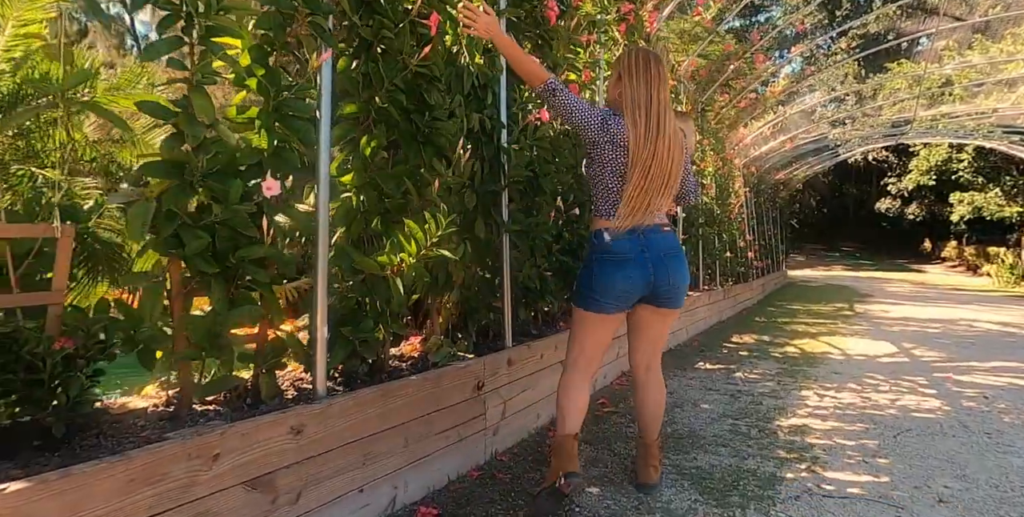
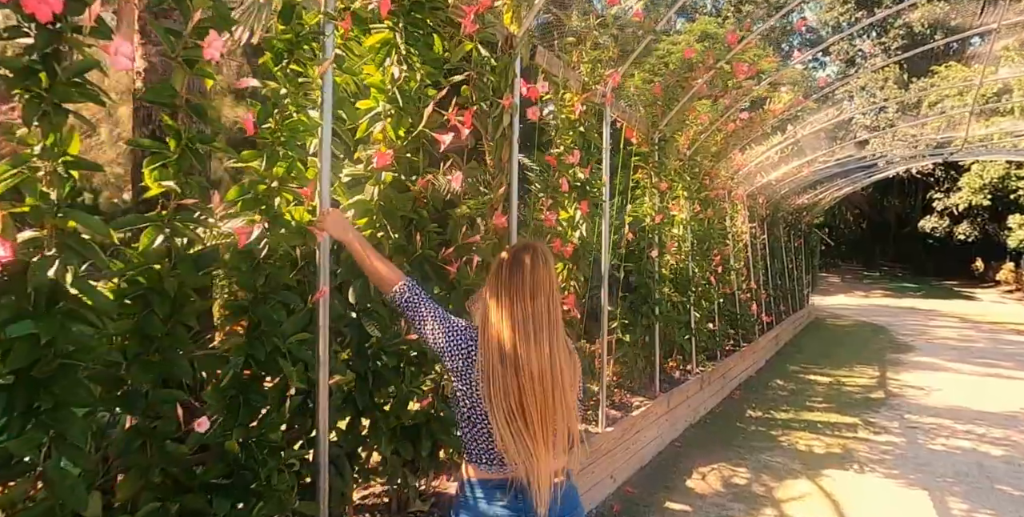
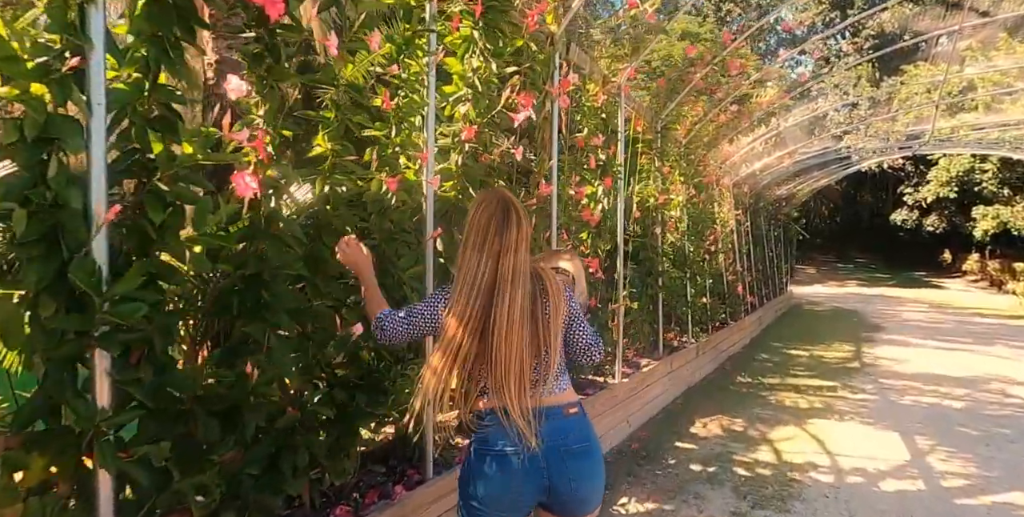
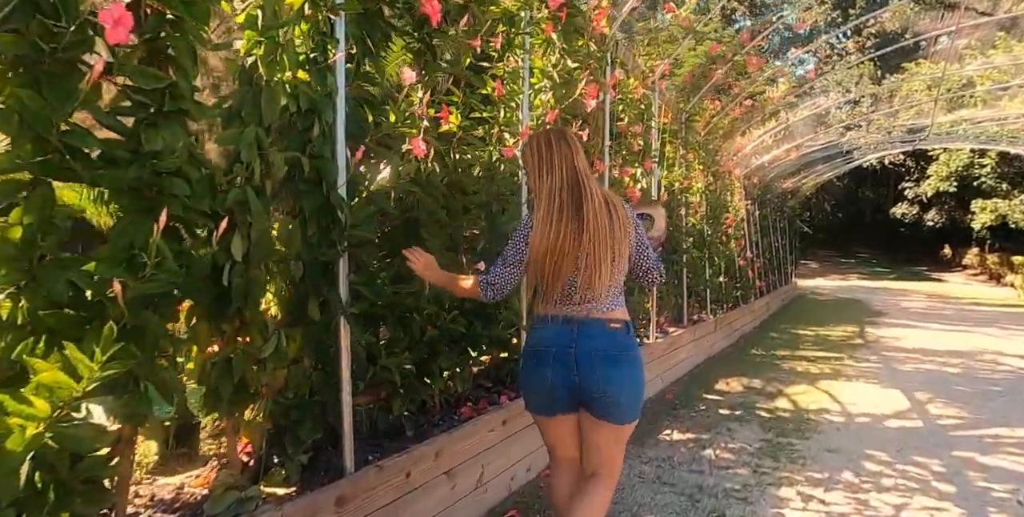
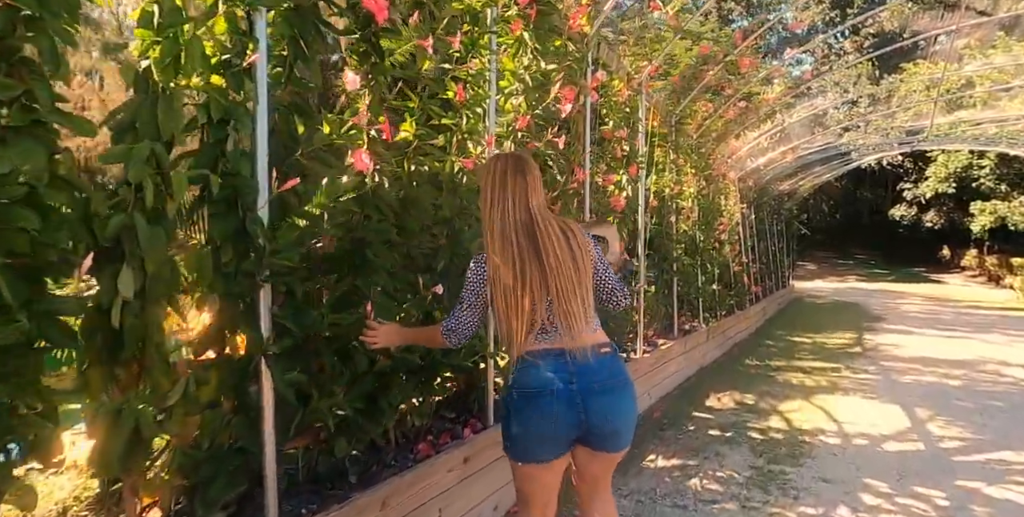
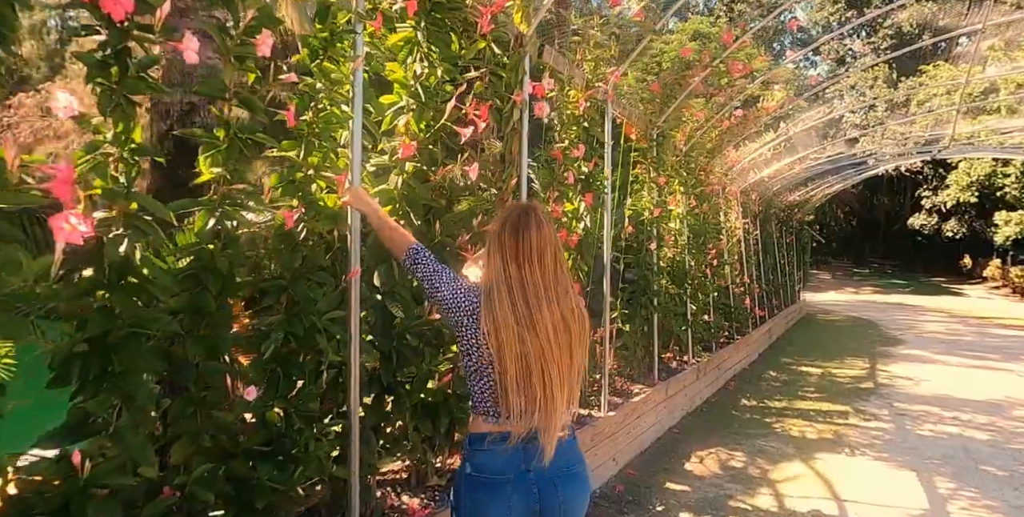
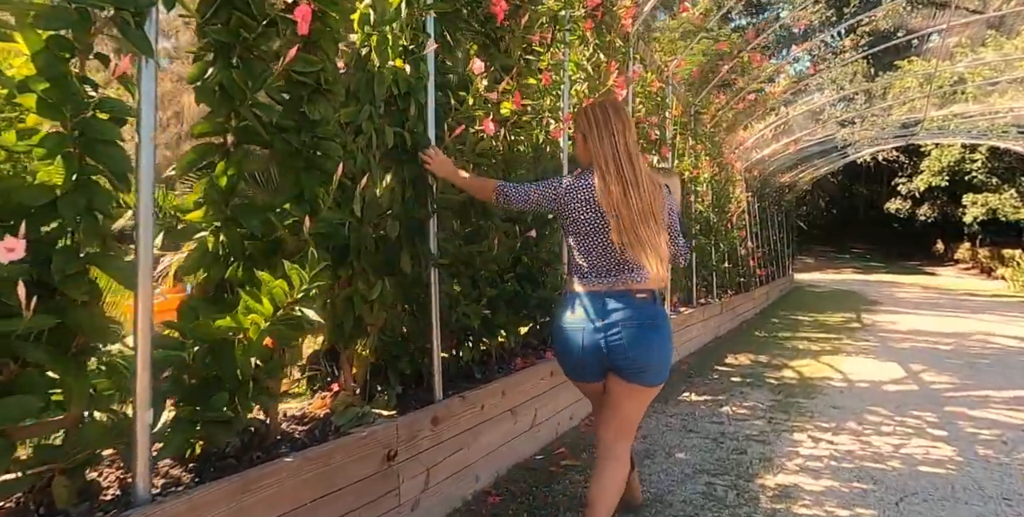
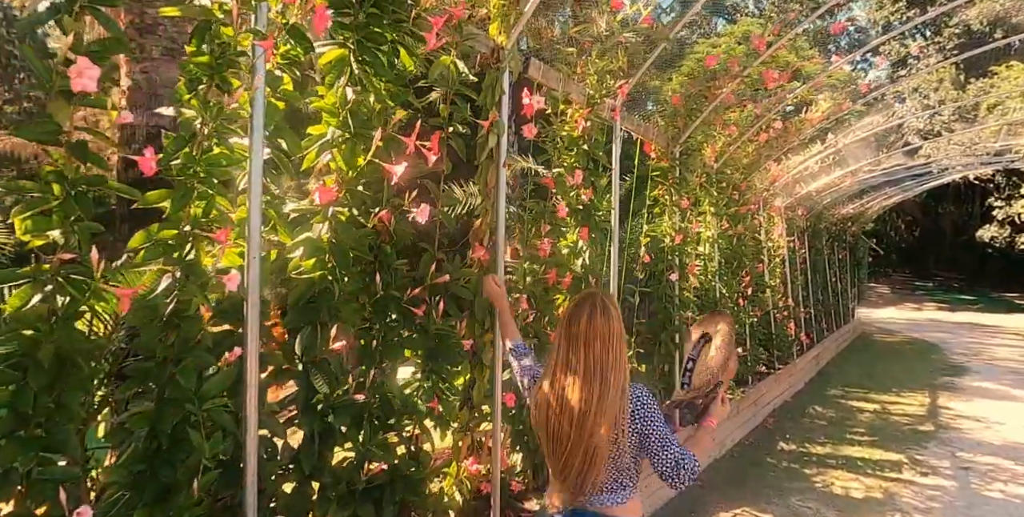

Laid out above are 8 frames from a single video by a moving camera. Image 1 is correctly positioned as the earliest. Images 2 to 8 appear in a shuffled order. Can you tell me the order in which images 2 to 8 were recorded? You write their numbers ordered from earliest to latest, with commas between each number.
7, 4, 5, 3, 6, 2, 8
